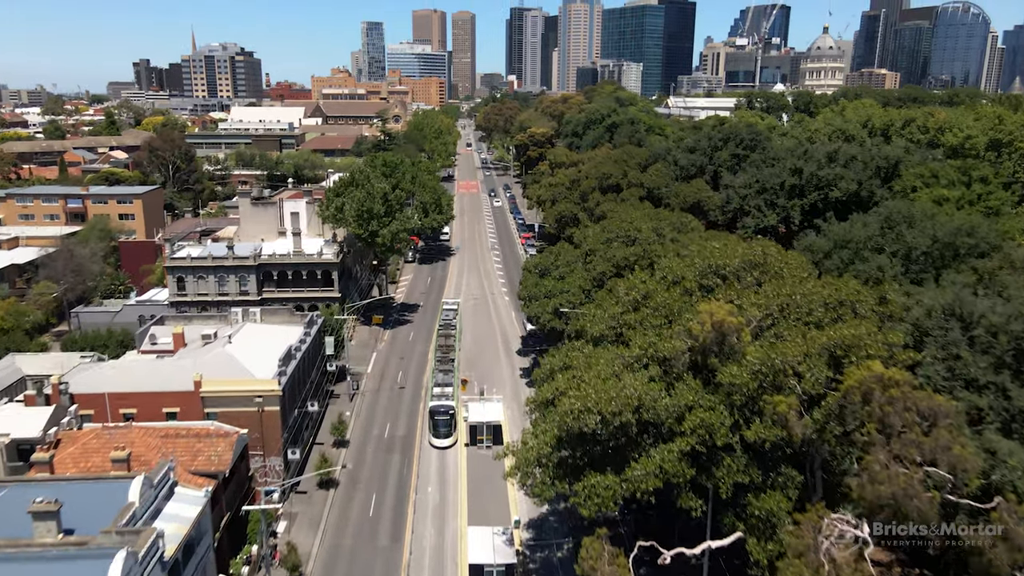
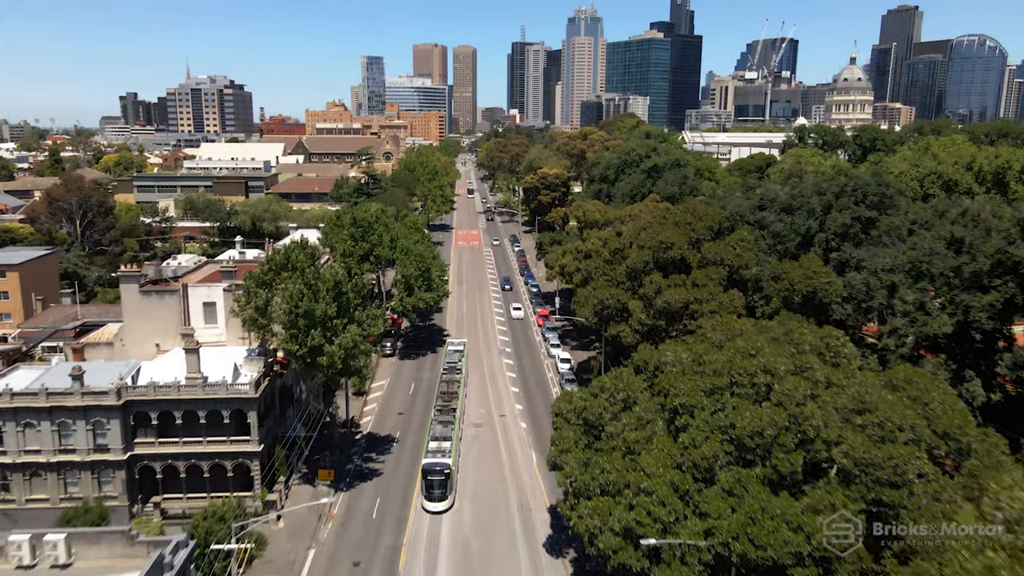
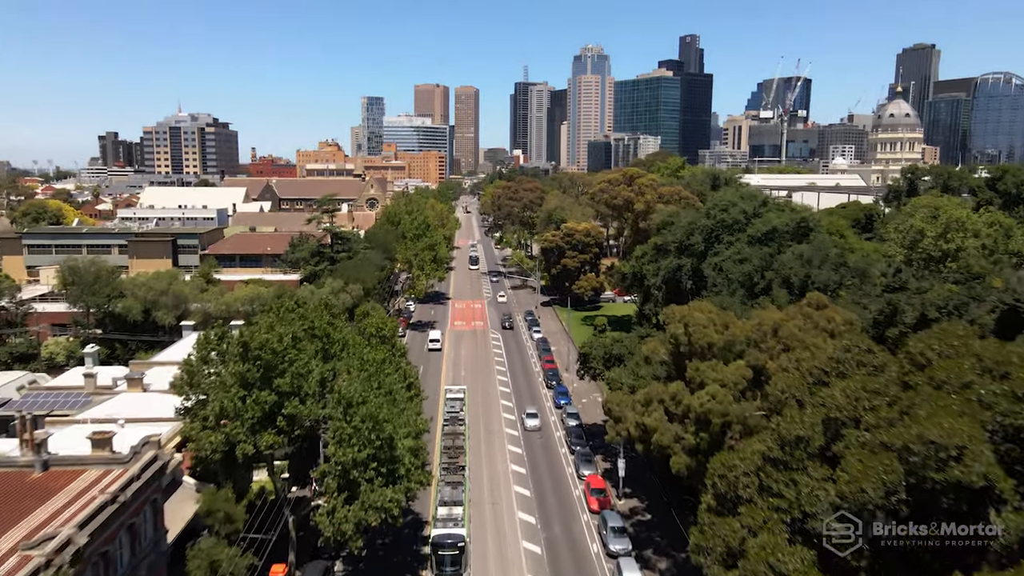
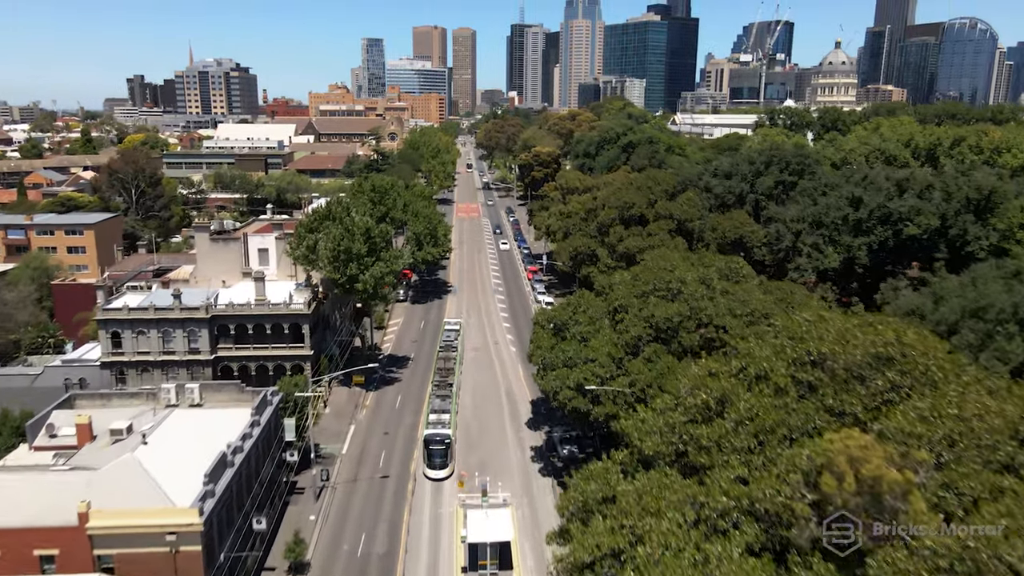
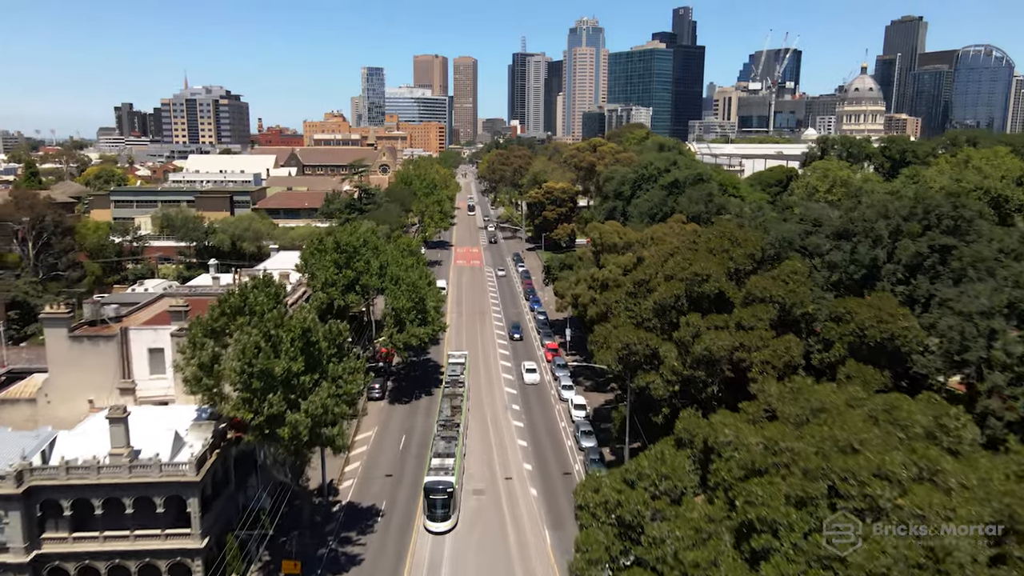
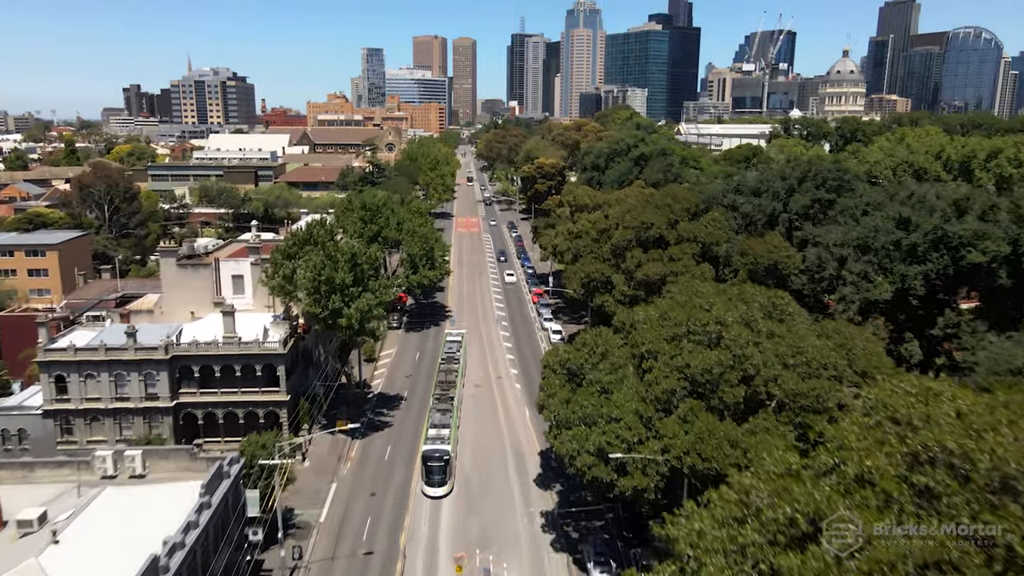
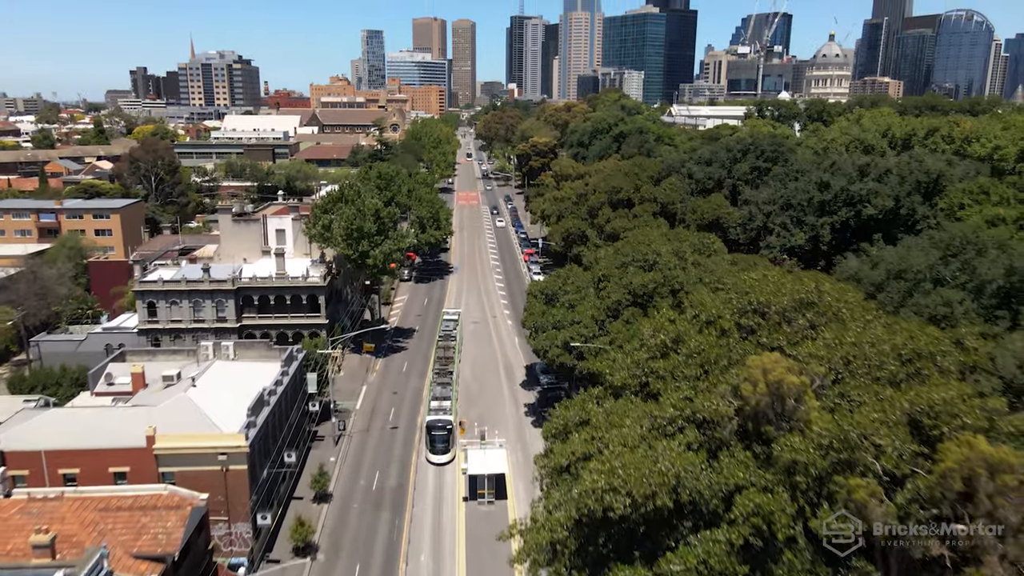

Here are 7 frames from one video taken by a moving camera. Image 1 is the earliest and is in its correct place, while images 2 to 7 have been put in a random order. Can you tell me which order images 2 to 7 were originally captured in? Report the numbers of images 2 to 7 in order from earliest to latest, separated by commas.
7, 4, 6, 2, 5, 3
